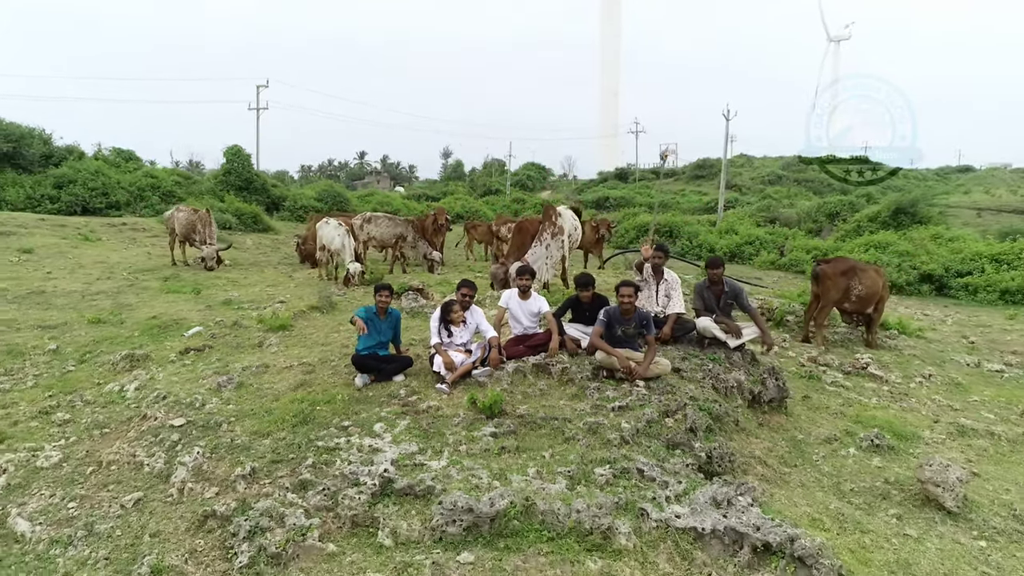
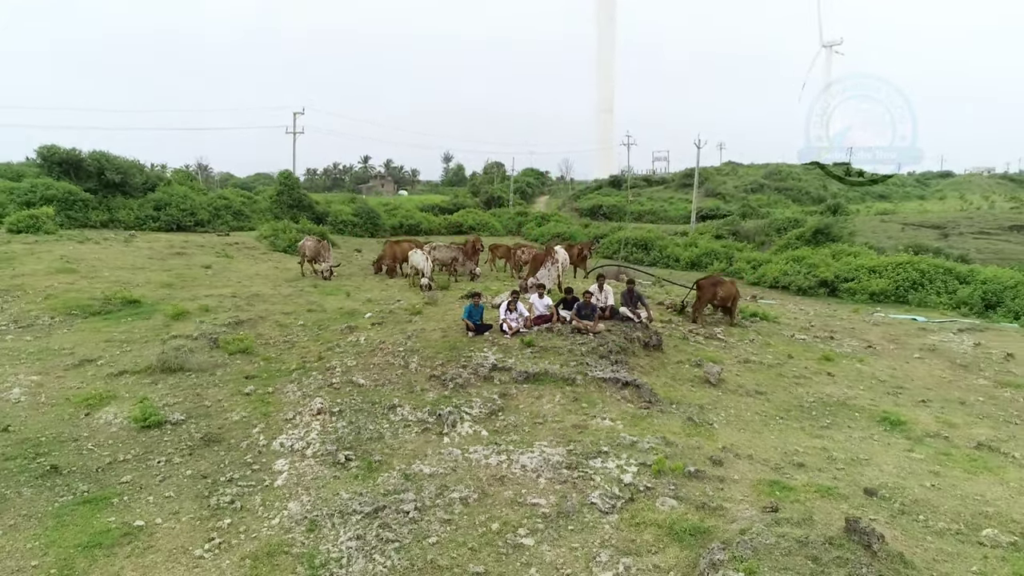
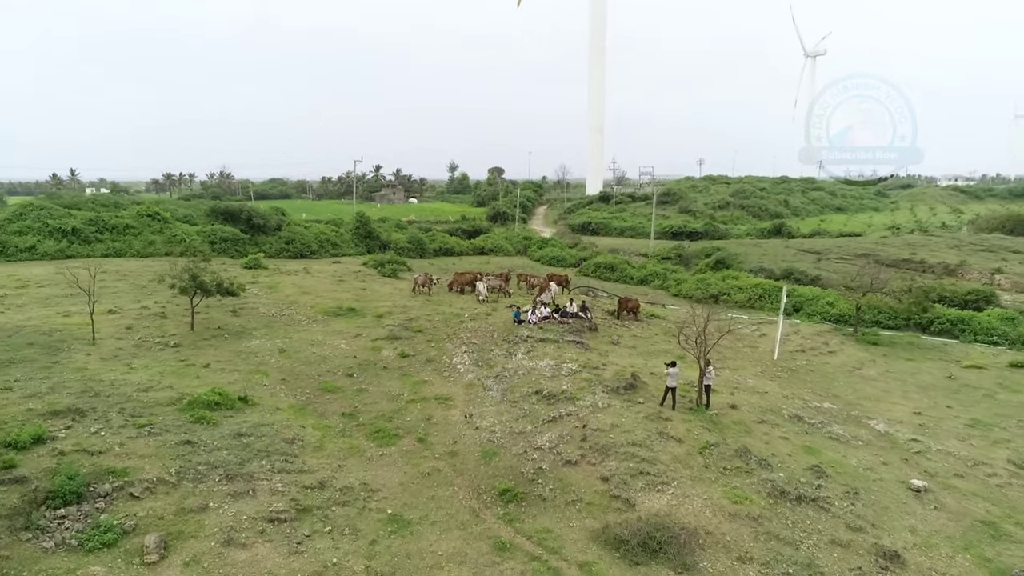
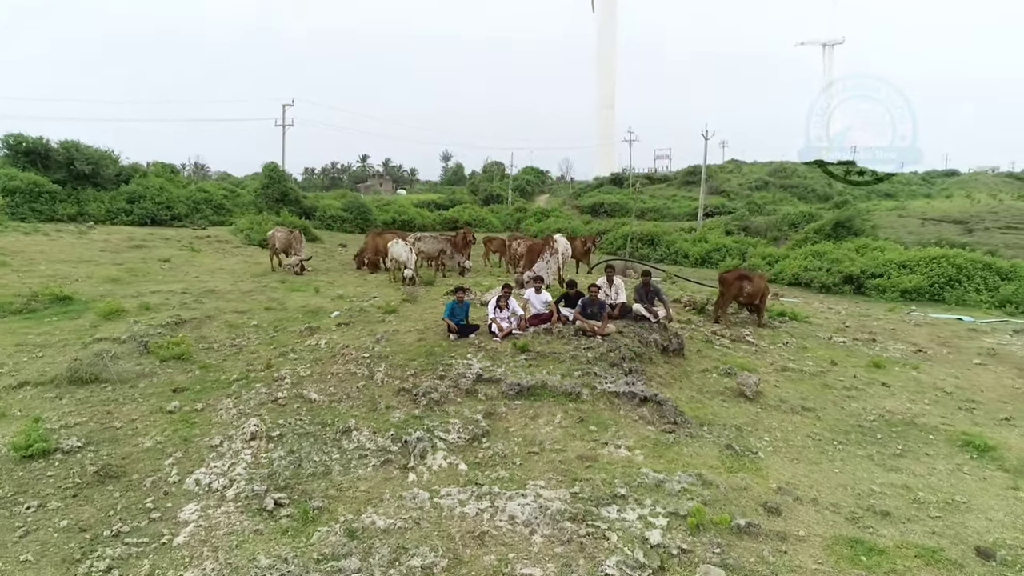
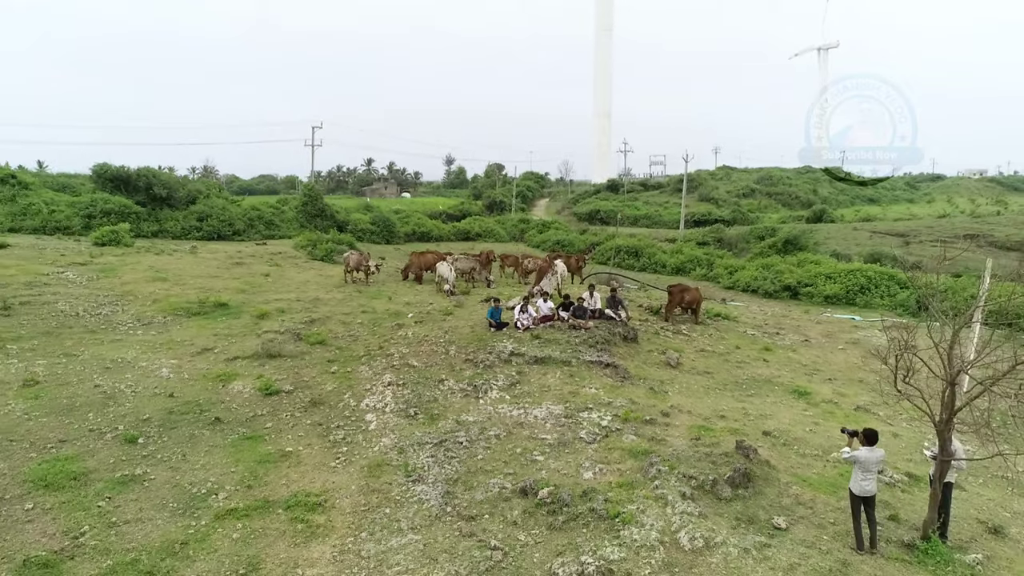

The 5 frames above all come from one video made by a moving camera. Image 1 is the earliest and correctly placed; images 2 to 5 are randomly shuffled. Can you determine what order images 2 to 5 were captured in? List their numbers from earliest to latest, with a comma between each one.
4, 2, 5, 3
